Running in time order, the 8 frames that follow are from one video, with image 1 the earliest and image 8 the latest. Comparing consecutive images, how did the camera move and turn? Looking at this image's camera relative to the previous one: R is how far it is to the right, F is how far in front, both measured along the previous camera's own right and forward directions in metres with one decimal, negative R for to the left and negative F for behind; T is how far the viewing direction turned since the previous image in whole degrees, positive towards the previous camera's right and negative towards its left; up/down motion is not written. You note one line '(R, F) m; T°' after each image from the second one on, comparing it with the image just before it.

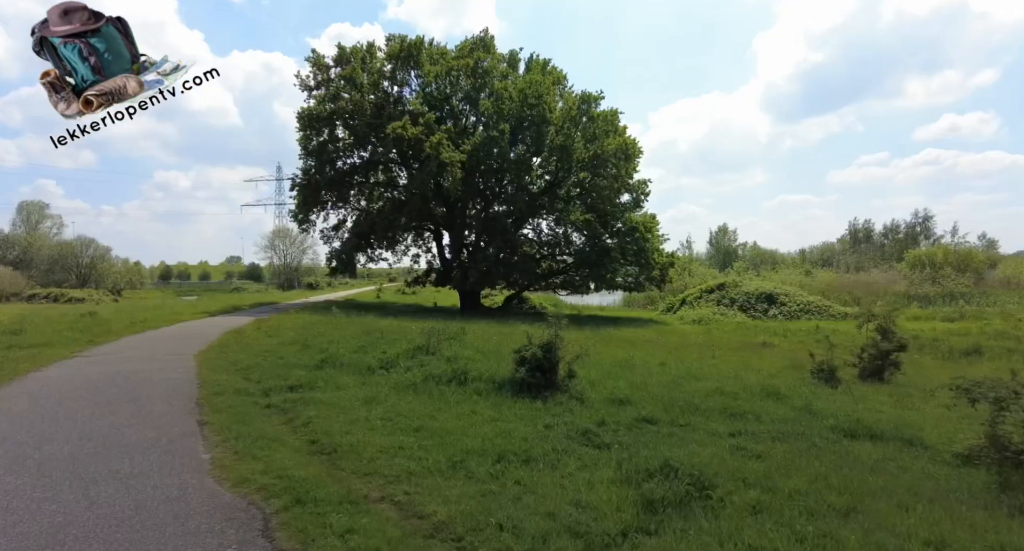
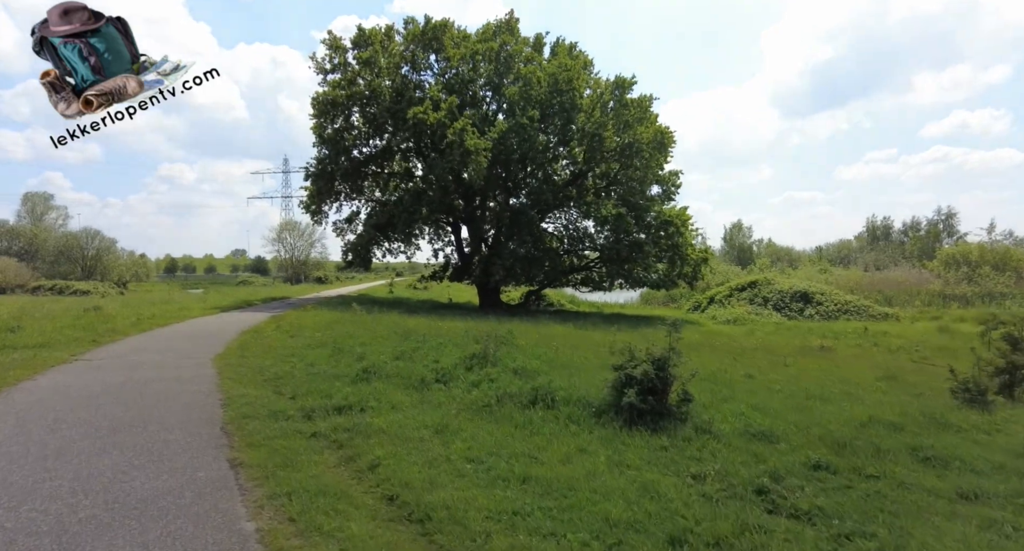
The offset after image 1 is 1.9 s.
(-1.3, +1.6) m; 0°
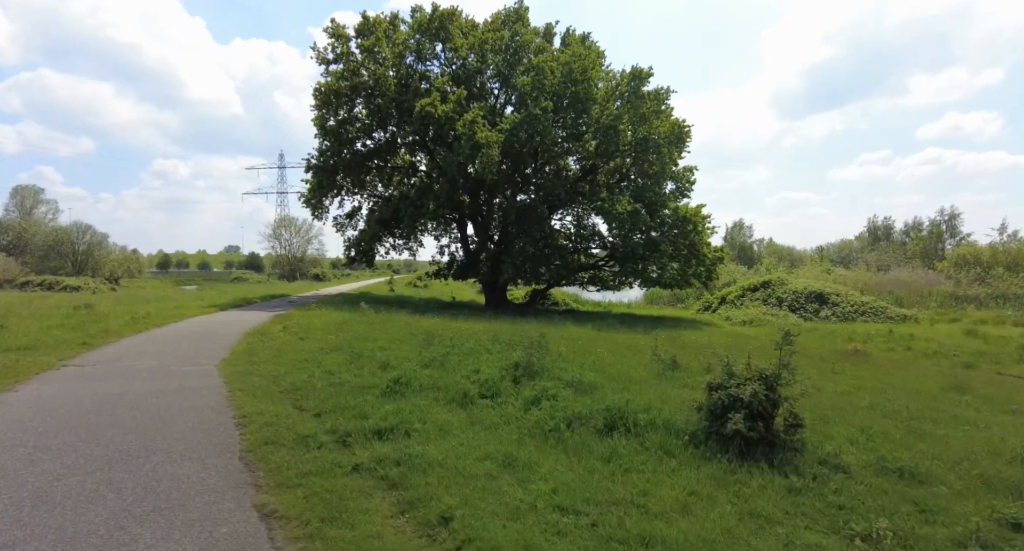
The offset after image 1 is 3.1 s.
(-0.9, +1.1) m; +1°
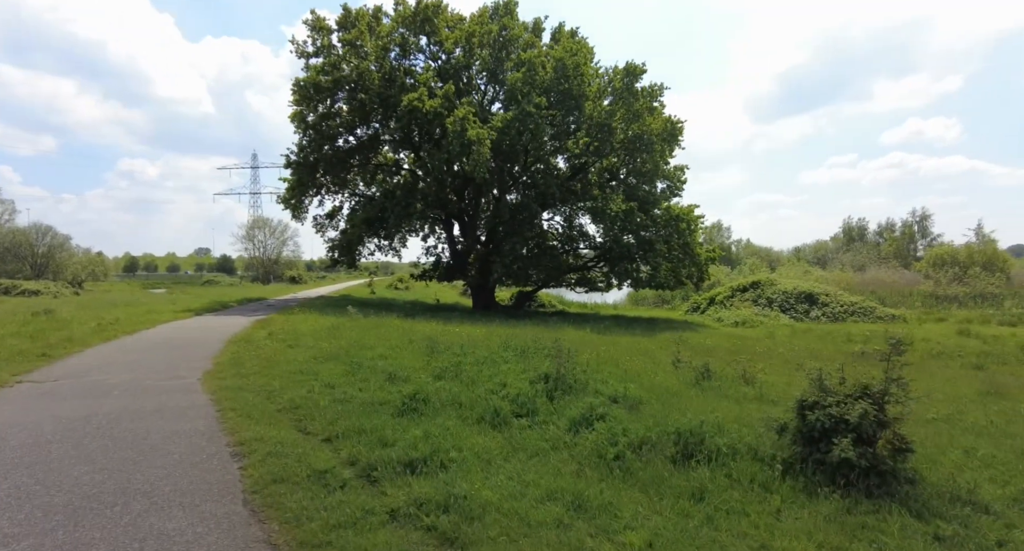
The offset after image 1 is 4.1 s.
(-0.8, +0.9) m; +3°
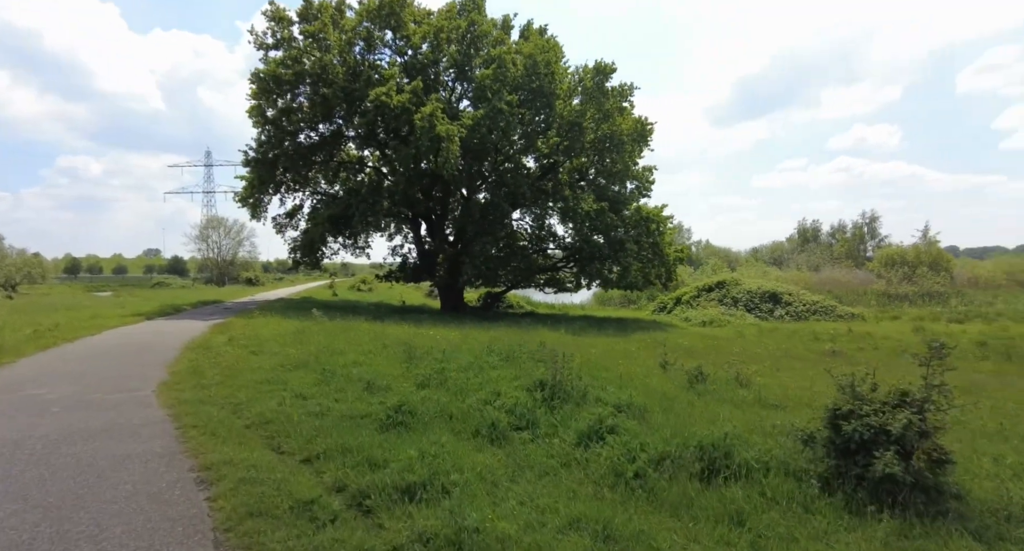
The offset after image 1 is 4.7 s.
(-0.4, +0.5) m; +4°
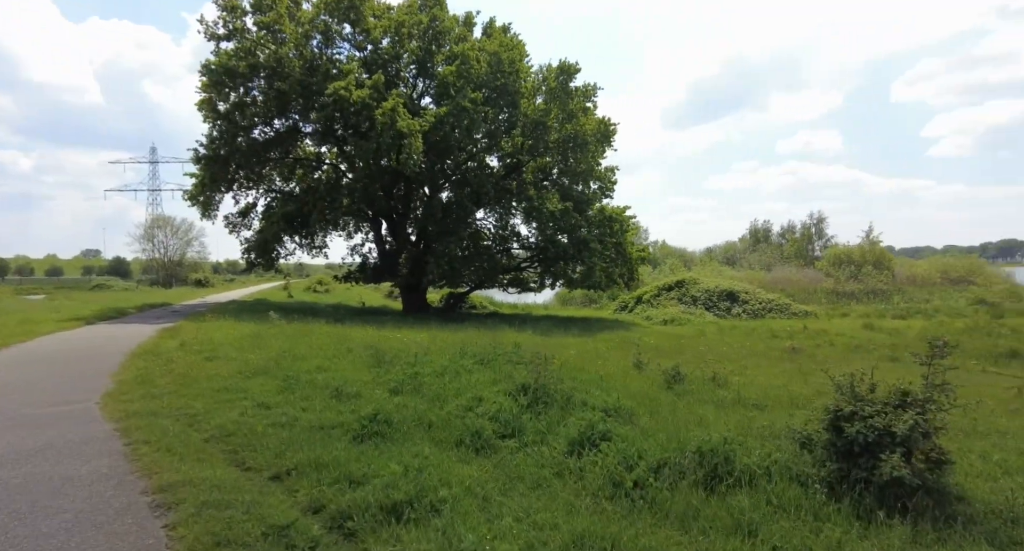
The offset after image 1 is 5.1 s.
(-0.3, +0.3) m; +4°
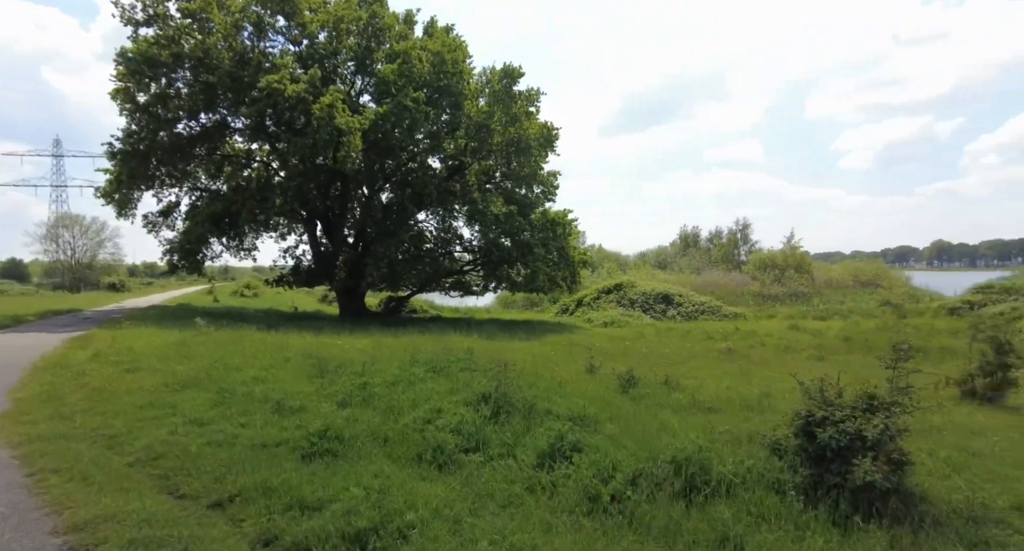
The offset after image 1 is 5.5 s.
(-0.3, +0.3) m; +7°
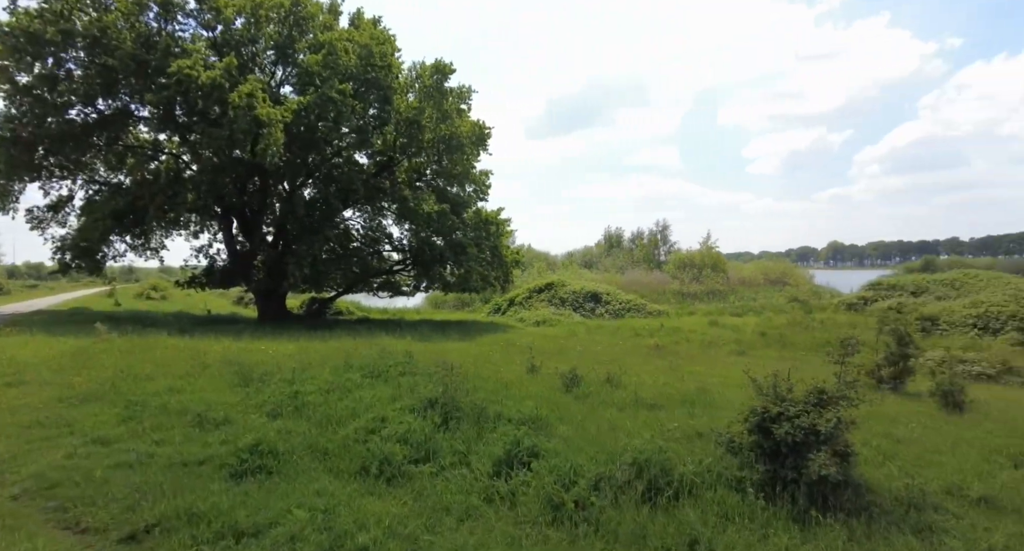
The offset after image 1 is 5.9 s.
(-0.2, +0.3) m; +8°
